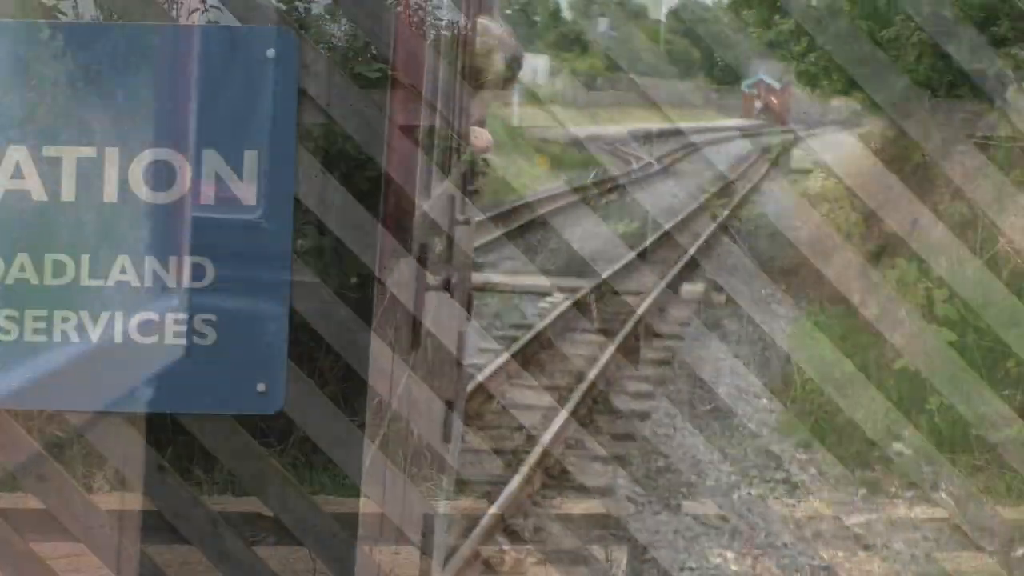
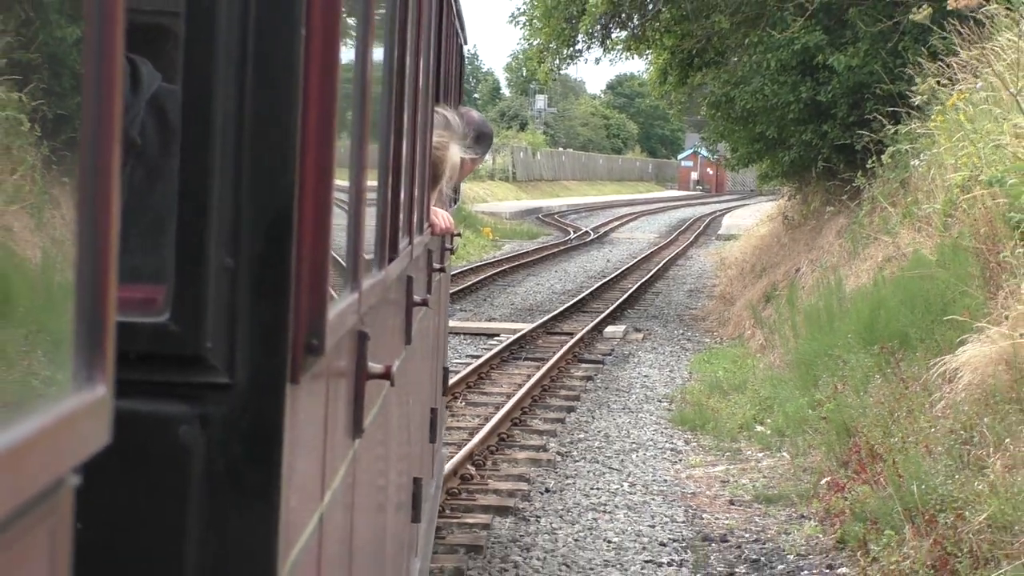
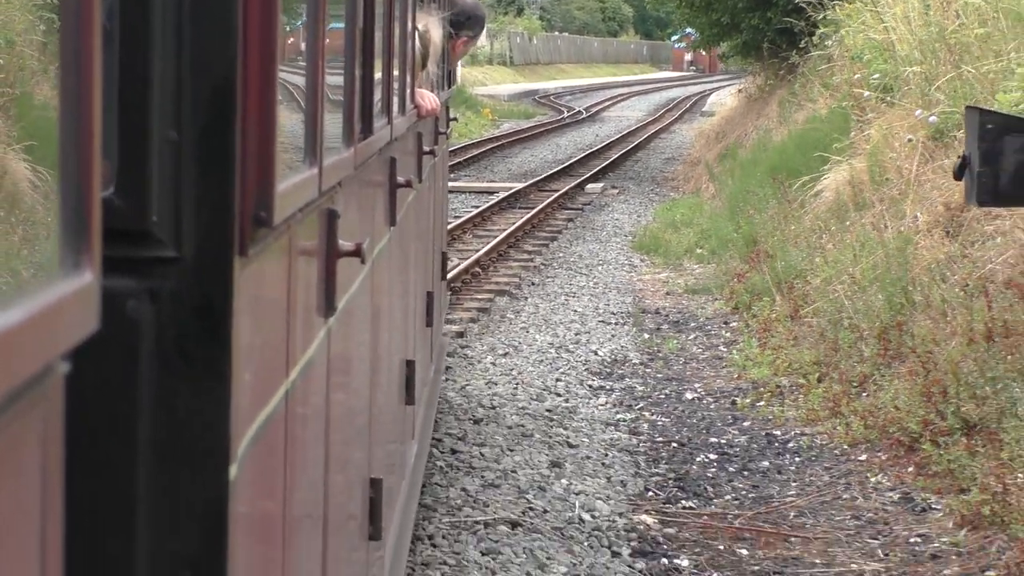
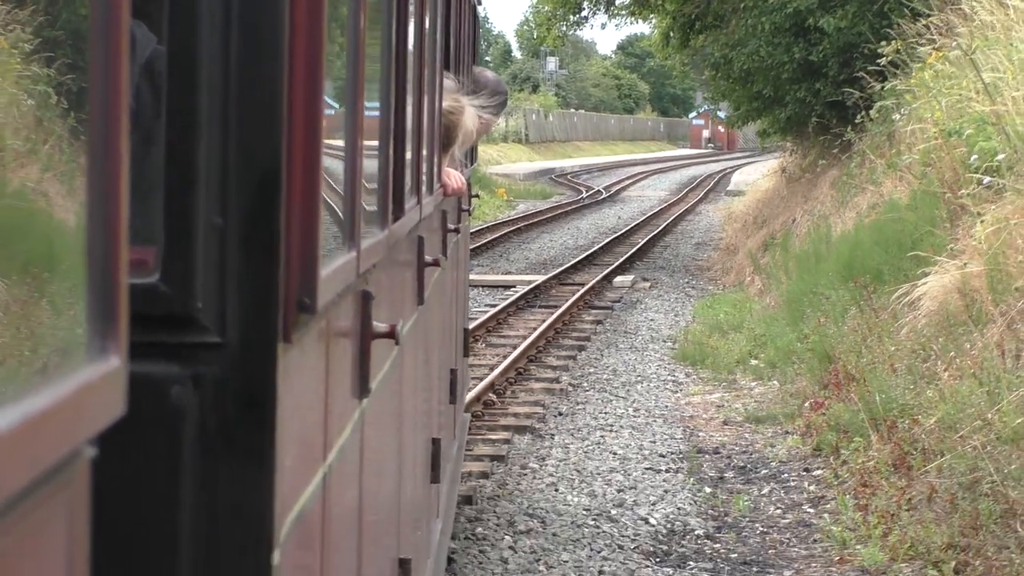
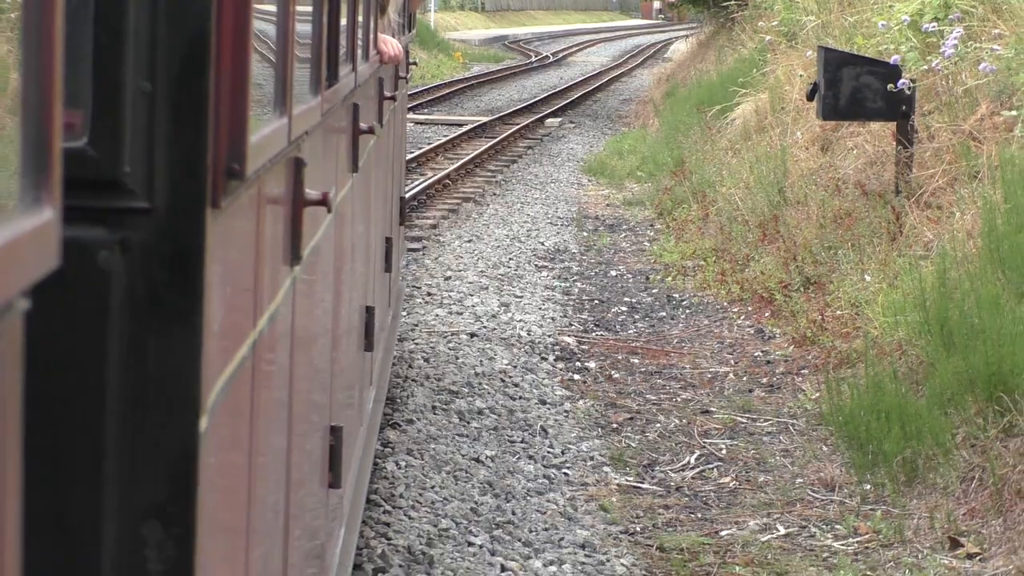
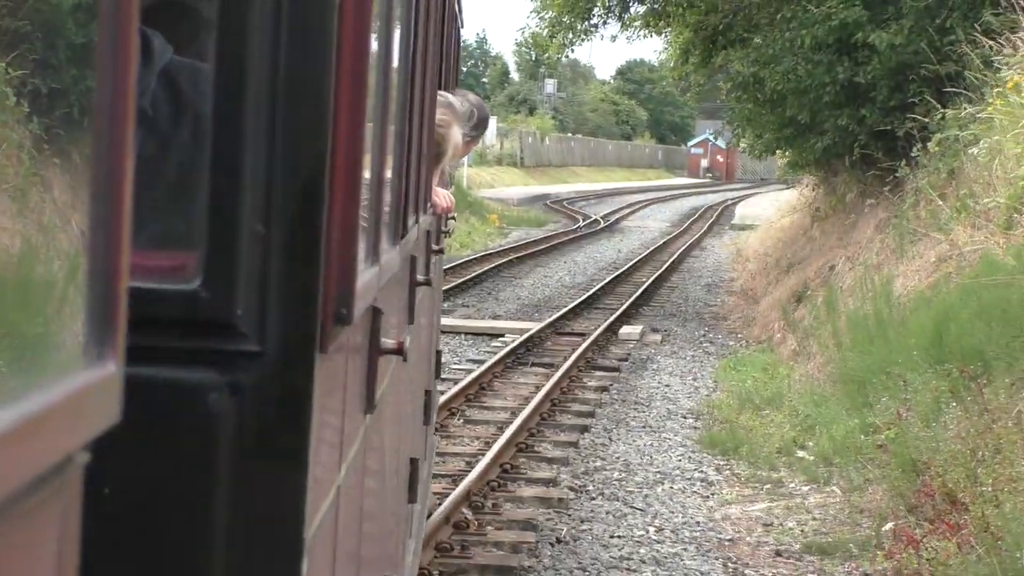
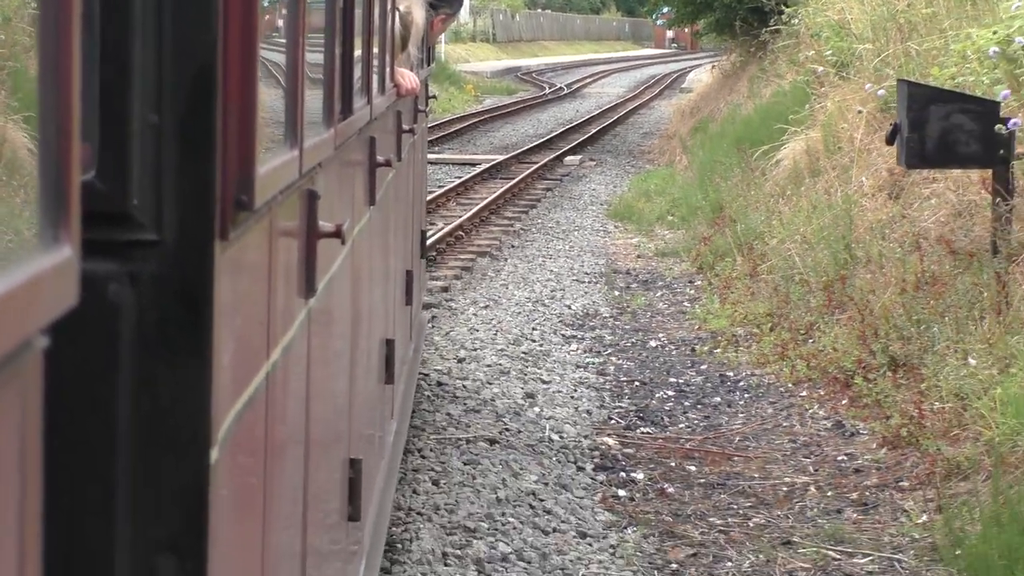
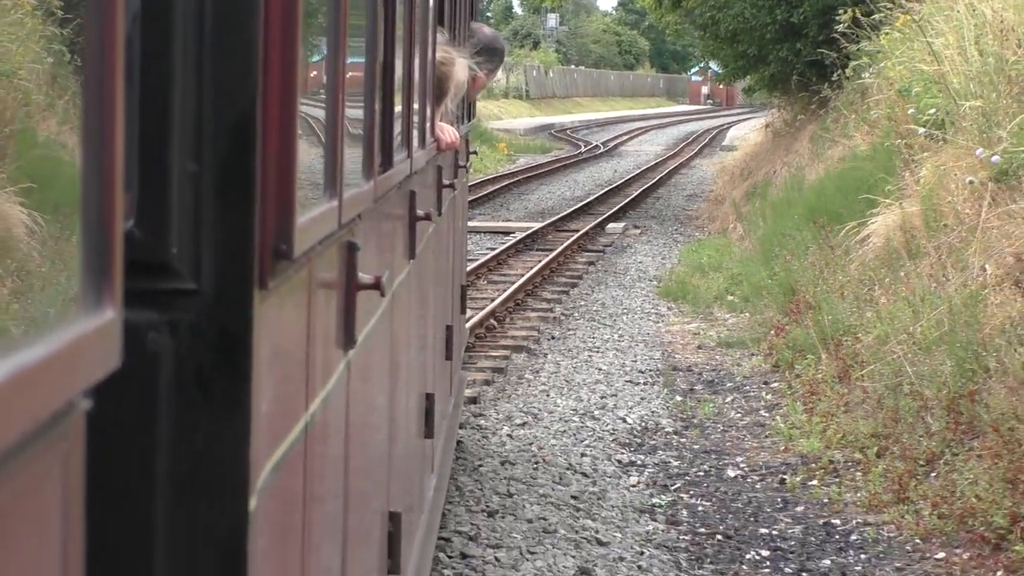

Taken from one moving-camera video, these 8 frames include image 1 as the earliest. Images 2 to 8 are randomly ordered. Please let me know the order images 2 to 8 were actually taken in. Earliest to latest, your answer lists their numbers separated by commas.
6, 2, 4, 8, 3, 7, 5
